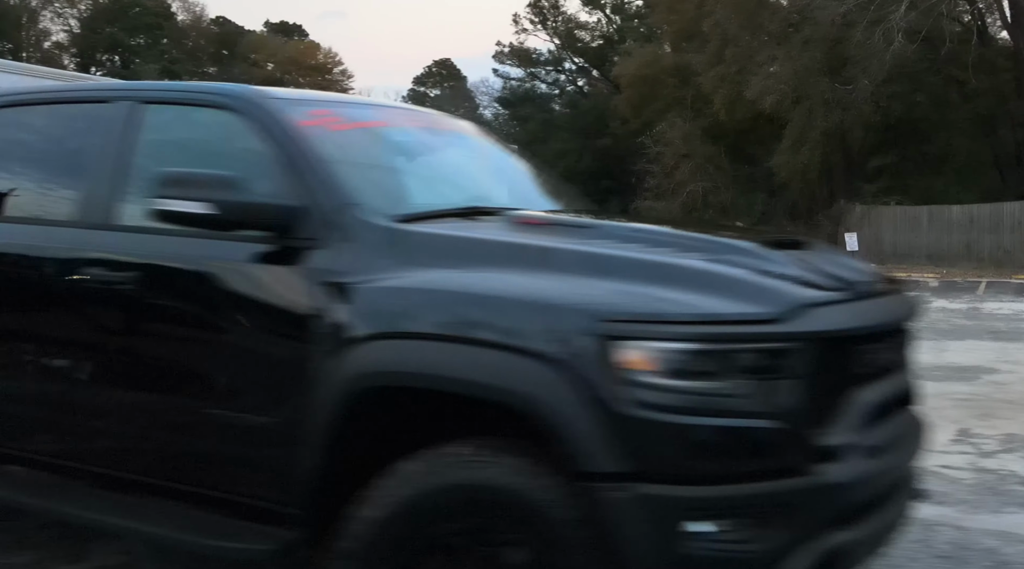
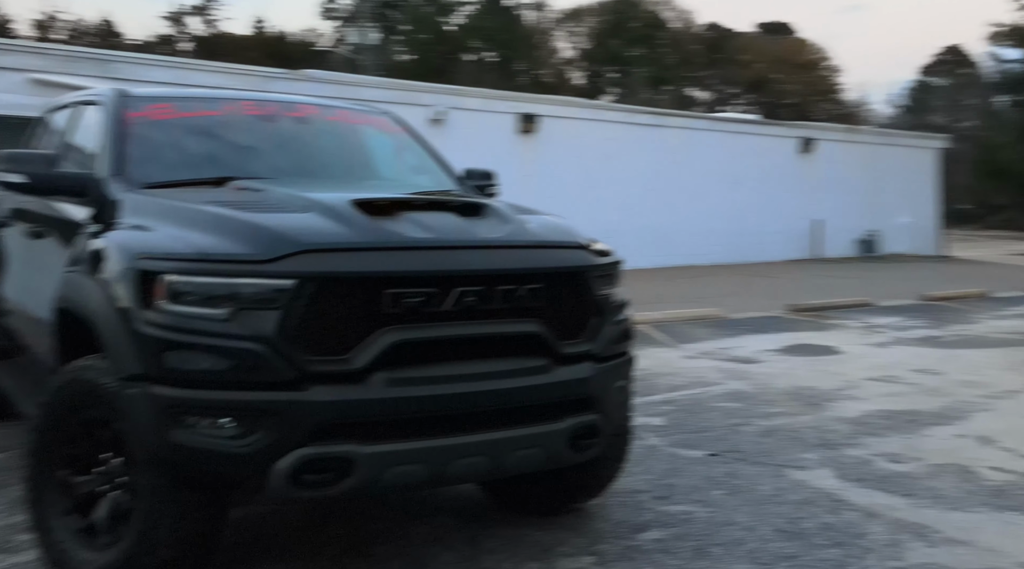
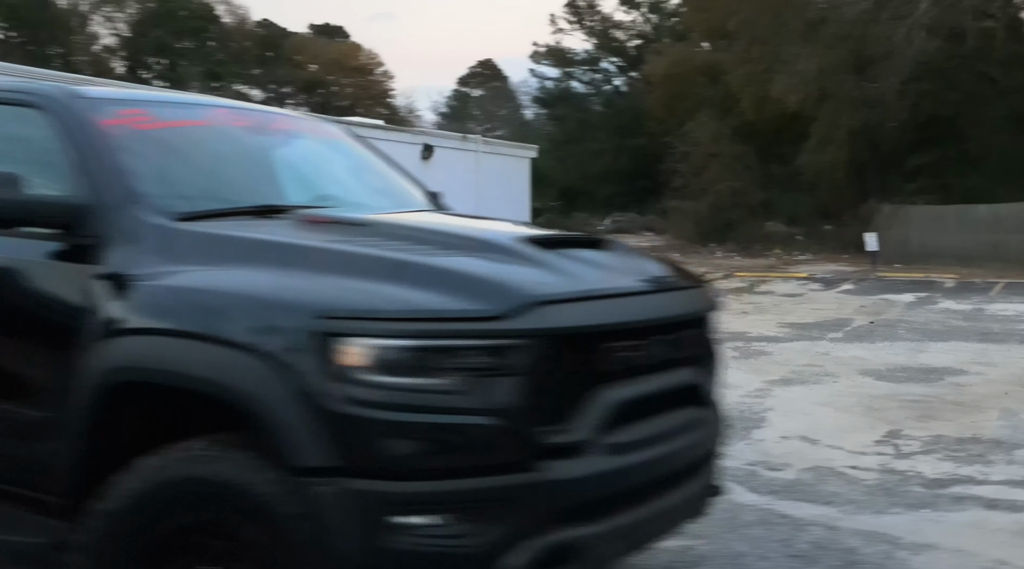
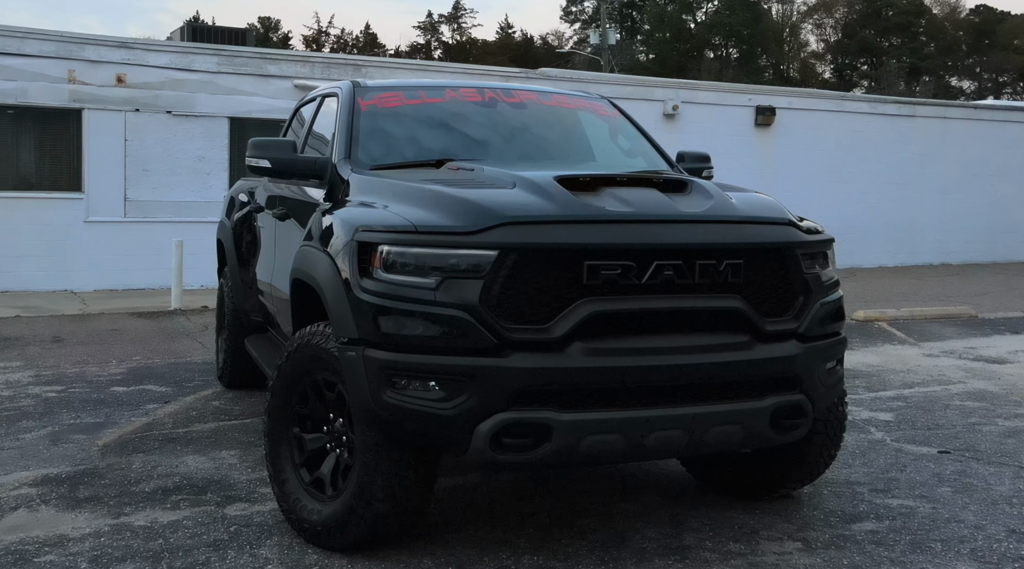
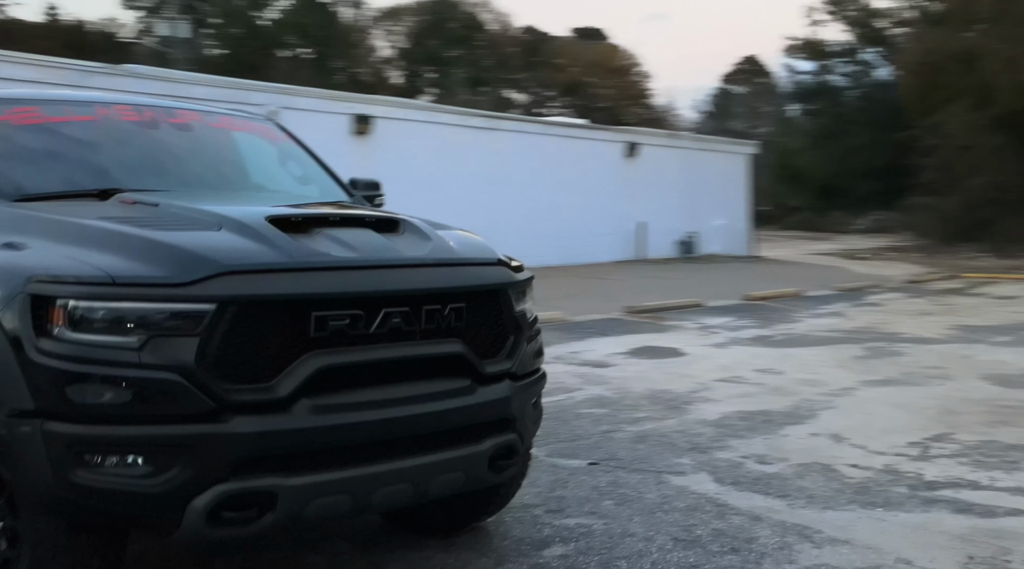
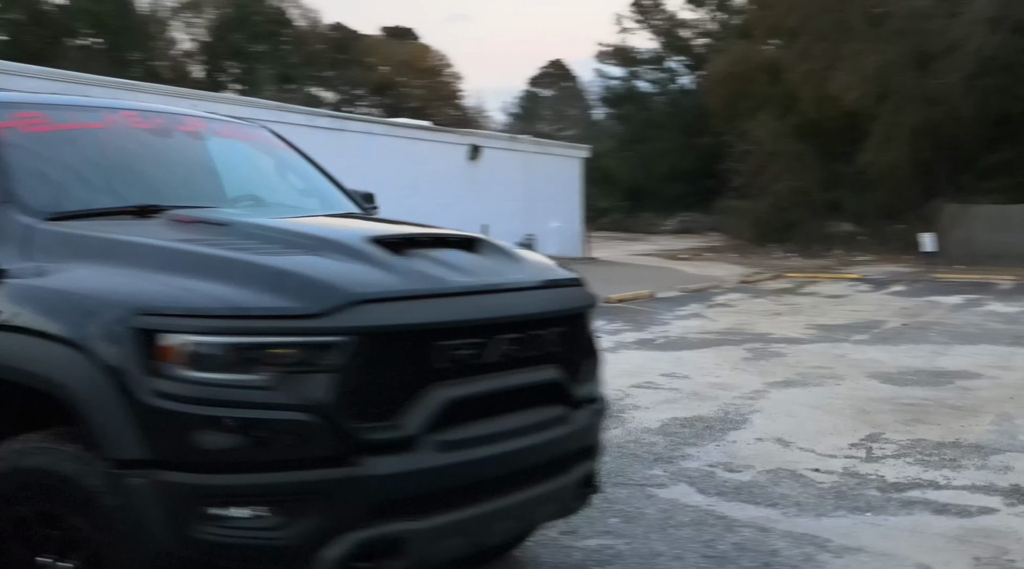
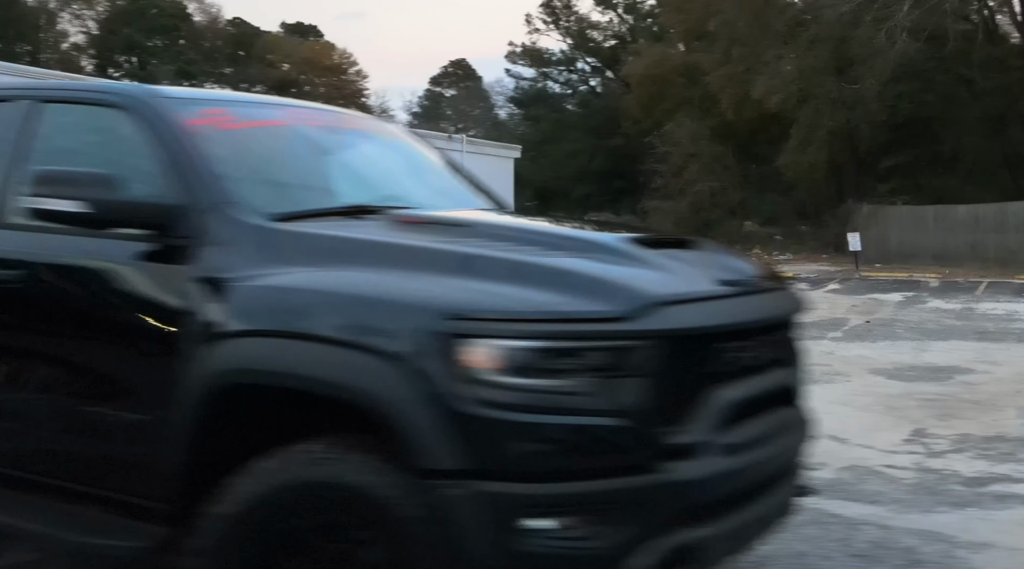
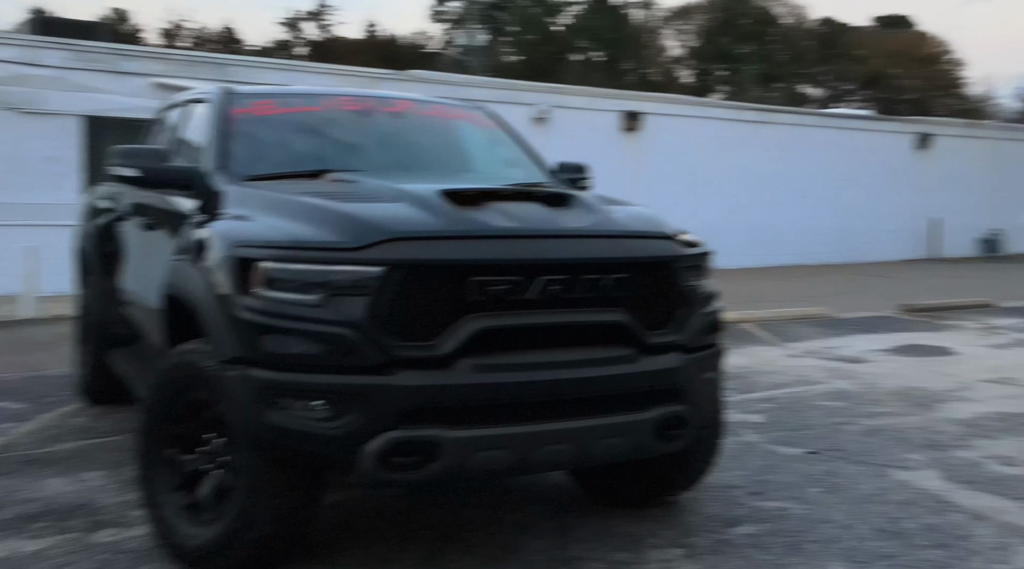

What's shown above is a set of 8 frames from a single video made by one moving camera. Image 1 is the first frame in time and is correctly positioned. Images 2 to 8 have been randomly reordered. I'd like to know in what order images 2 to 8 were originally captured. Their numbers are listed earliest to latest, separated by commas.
7, 3, 6, 5, 2, 8, 4
